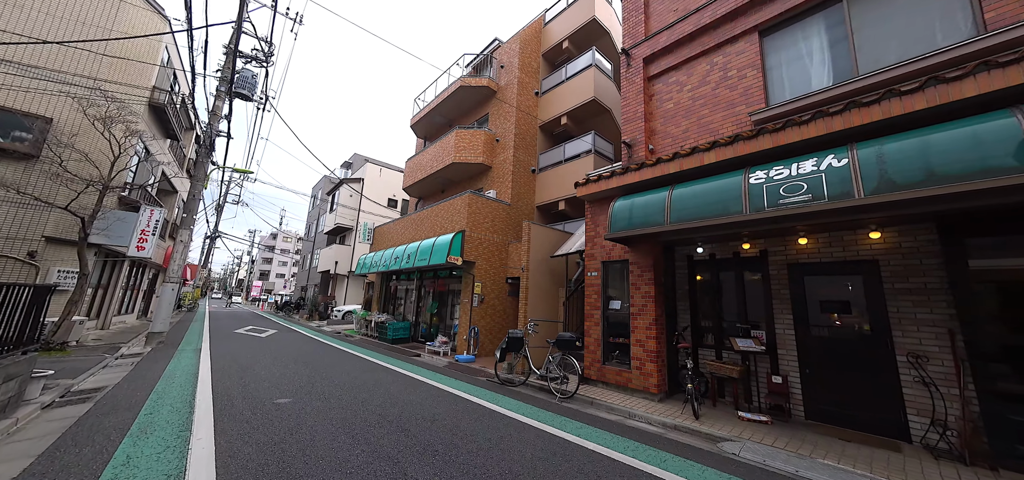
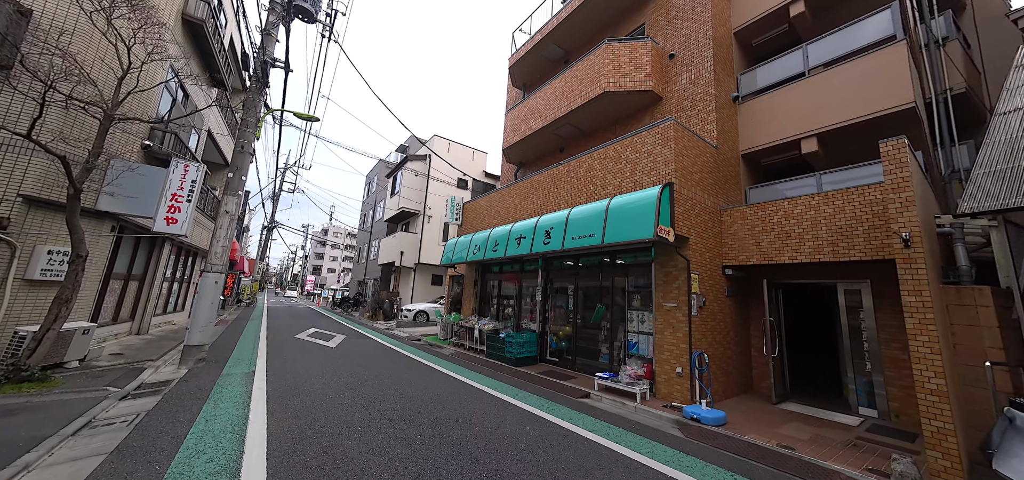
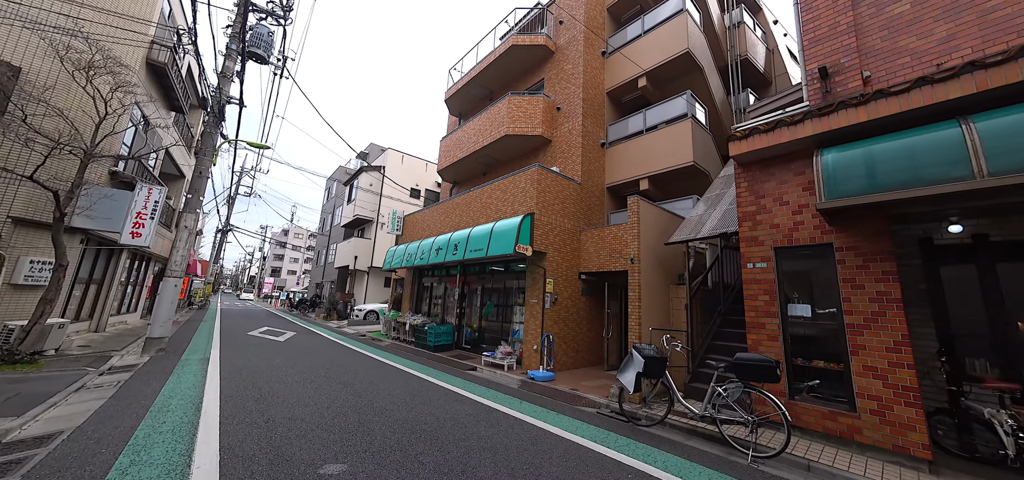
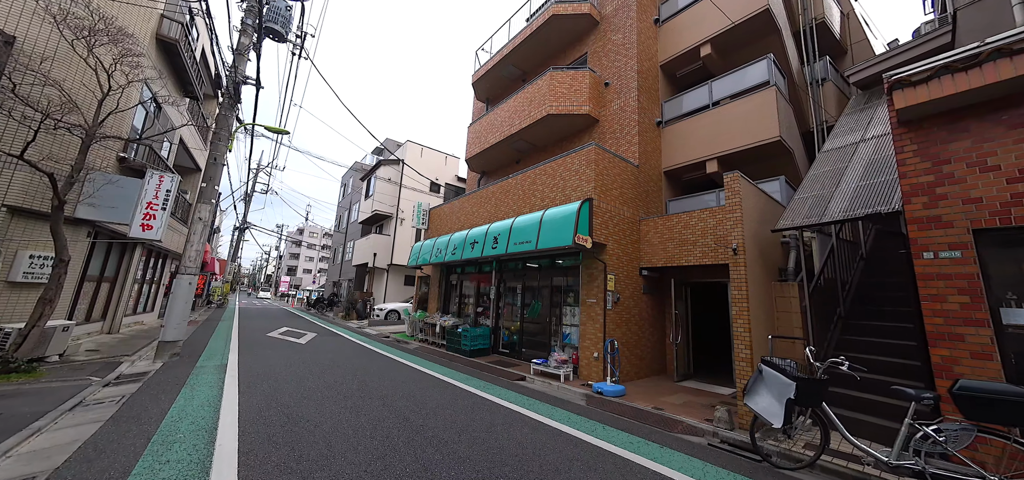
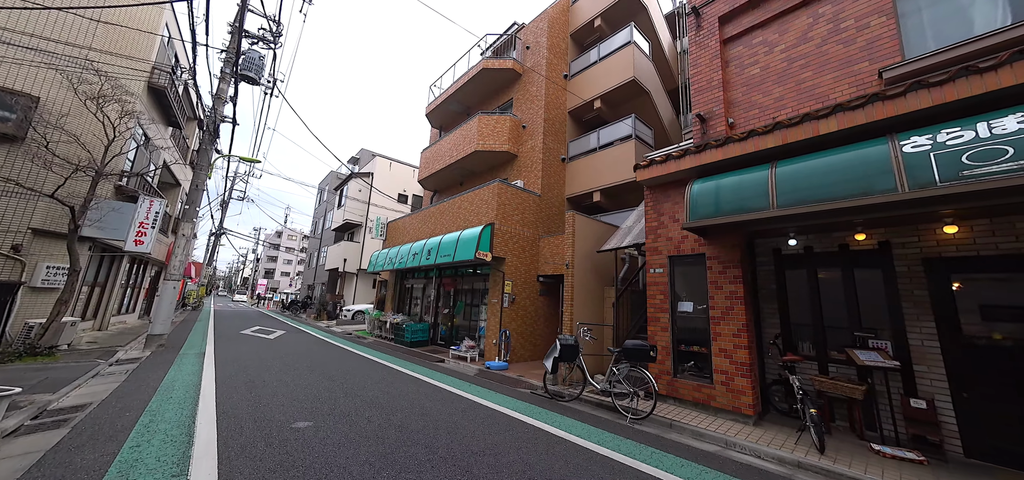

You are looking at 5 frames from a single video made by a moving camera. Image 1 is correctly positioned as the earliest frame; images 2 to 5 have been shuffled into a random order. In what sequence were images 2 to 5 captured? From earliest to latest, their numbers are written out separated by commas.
5, 3, 4, 2
